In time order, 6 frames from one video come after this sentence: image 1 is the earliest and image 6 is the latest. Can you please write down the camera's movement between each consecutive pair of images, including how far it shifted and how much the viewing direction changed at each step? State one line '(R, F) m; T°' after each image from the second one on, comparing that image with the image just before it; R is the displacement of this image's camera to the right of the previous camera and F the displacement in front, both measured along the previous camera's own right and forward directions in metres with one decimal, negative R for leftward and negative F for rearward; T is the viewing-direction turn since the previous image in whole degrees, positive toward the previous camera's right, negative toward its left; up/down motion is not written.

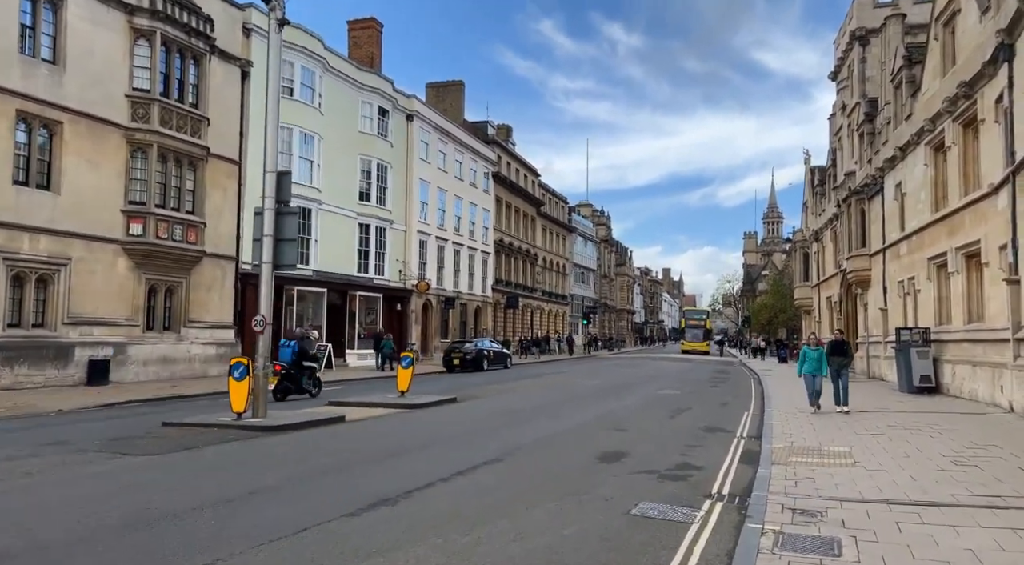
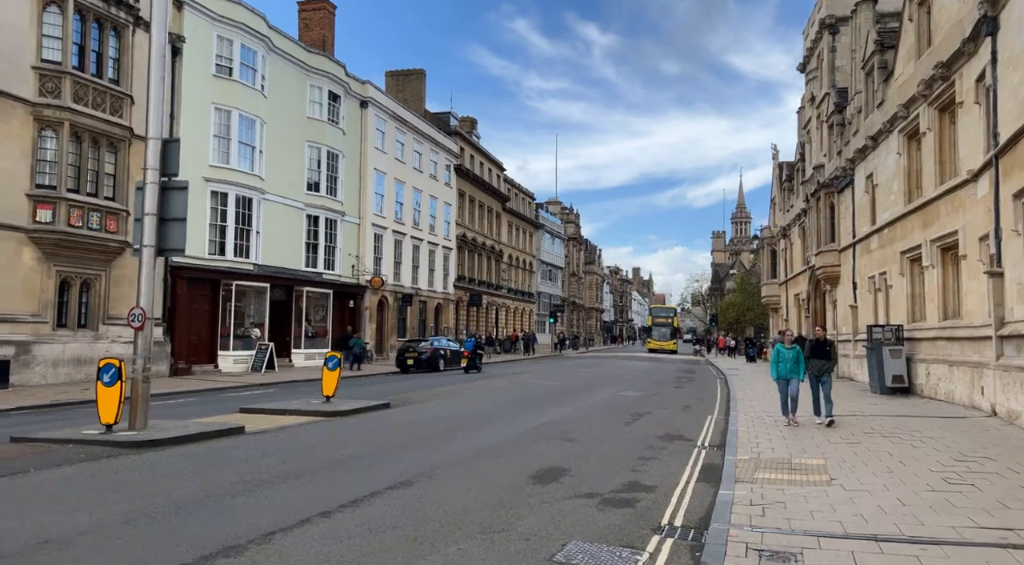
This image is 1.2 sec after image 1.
(+0.6, +1.5) m; +2°
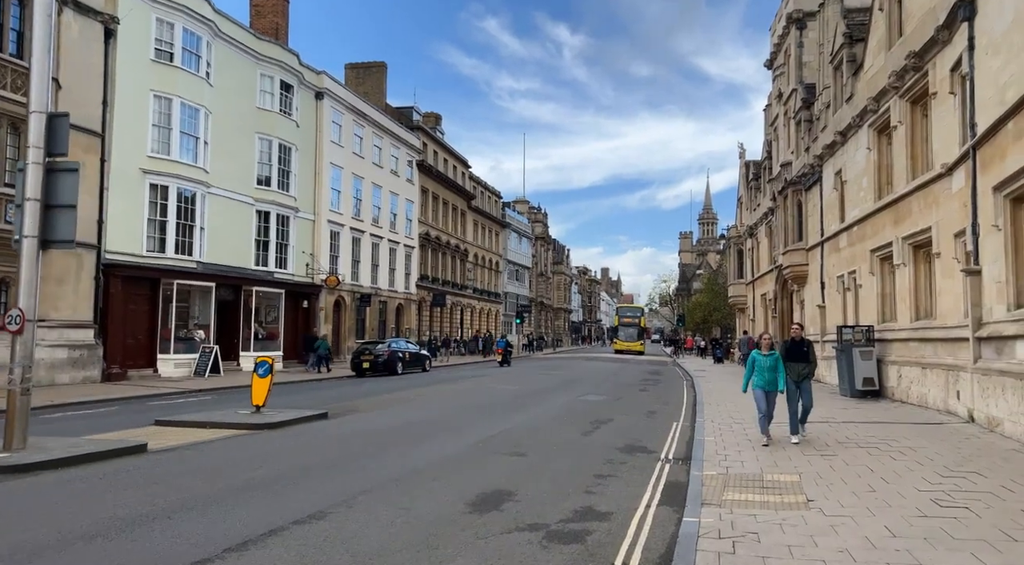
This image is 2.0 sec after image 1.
(+0.3, +1.1) m; +2°
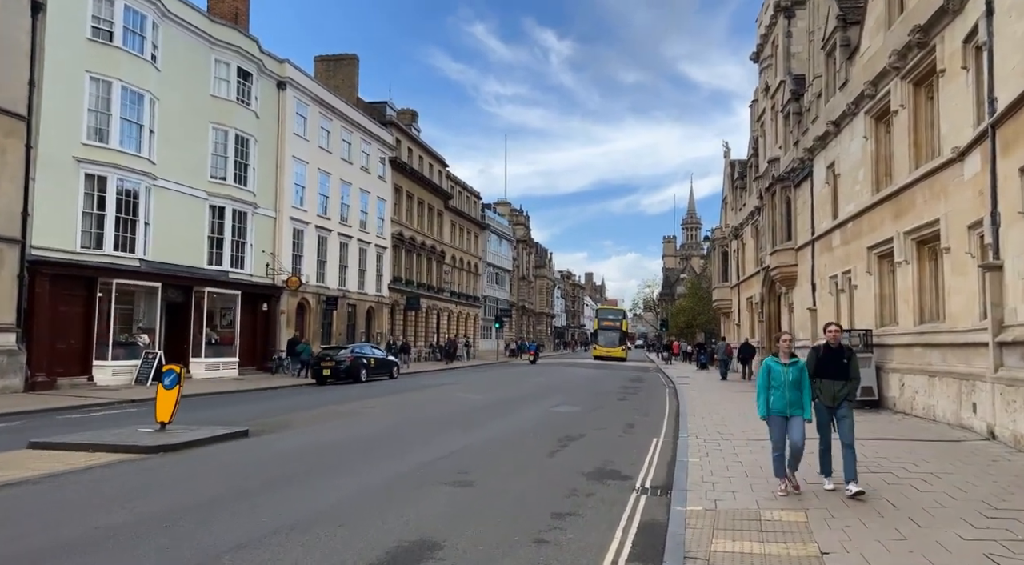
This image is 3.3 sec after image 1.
(+0.5, +1.7) m; +1°
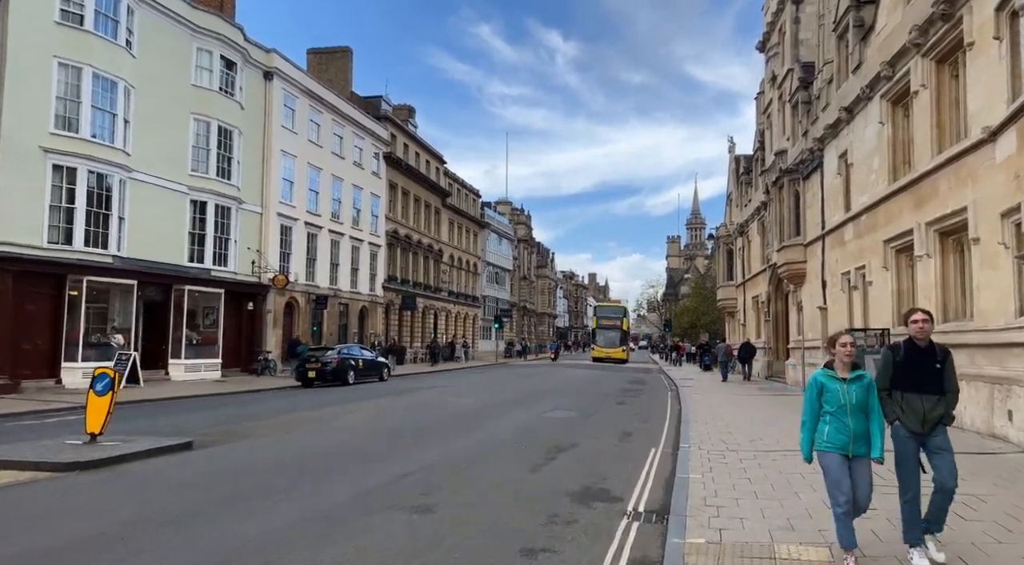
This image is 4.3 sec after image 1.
(+0.3, +1.2) m; 0°
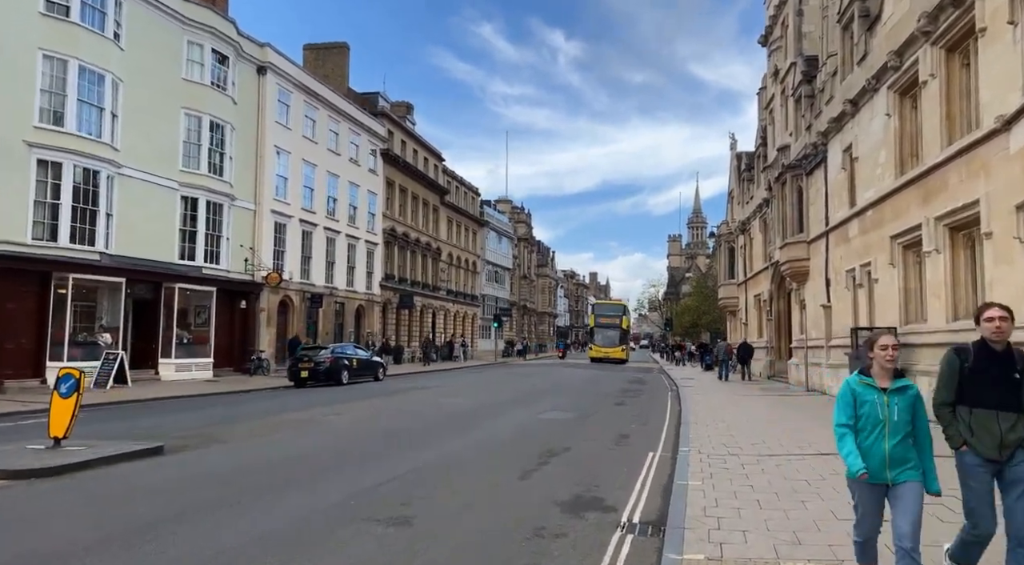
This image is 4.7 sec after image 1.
(+0.2, +0.5) m; 0°
